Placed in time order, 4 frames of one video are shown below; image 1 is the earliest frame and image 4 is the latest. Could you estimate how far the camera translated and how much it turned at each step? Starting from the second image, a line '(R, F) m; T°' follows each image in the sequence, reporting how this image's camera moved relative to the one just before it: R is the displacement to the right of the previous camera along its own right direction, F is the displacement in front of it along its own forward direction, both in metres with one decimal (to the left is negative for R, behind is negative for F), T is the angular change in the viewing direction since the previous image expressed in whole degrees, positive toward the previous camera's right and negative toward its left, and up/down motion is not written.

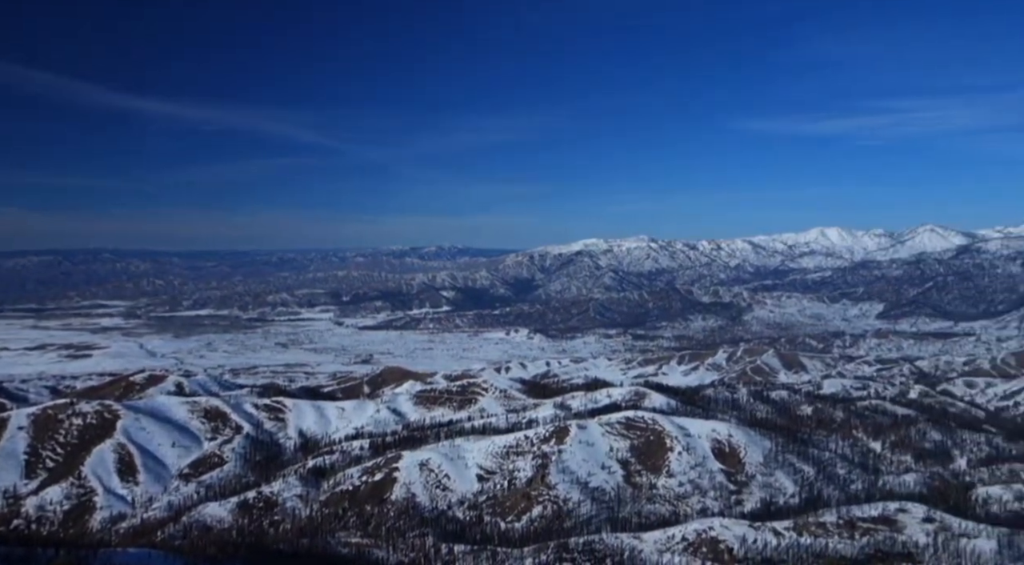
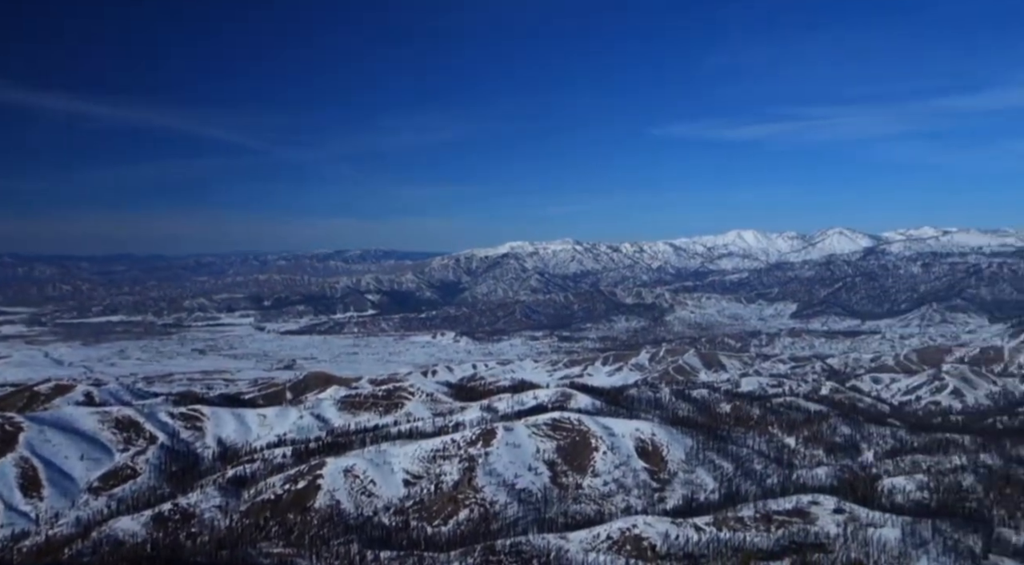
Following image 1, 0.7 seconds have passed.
(+0.7, -0.1) m; +5°
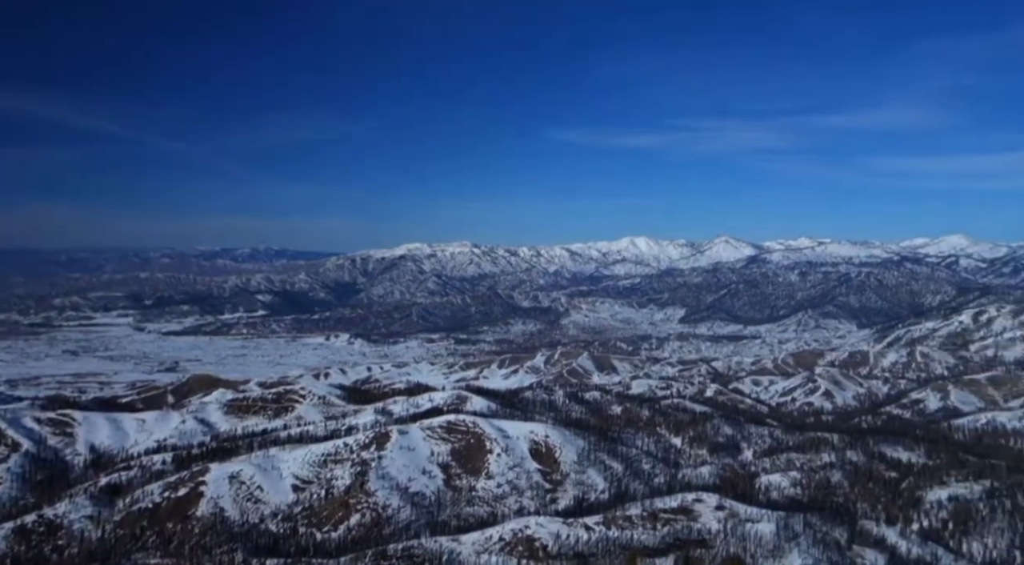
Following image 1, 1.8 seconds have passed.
(+0.7, -0.1) m; +7°
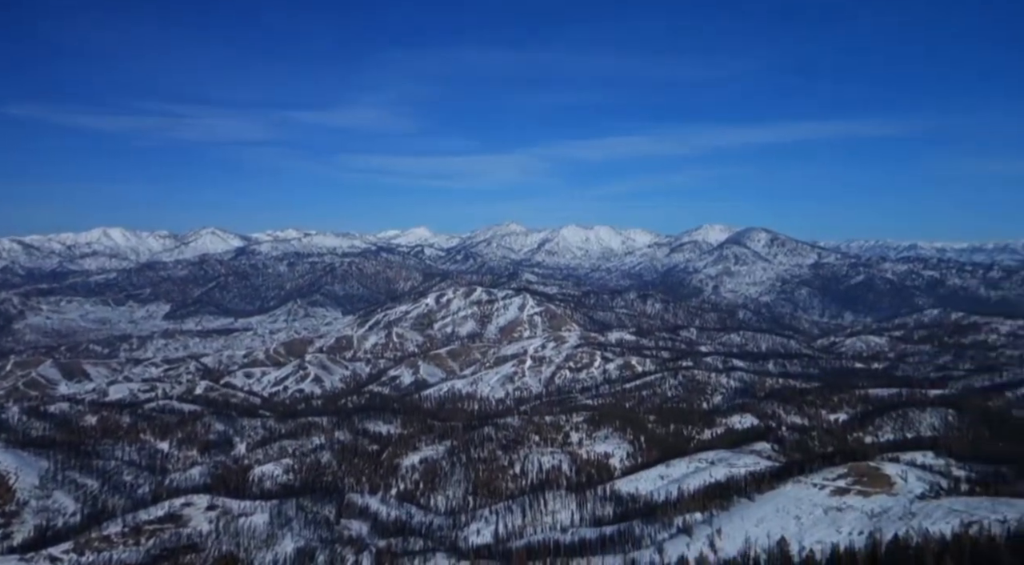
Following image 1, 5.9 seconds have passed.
(+4.9, -0.5) m; +34°
